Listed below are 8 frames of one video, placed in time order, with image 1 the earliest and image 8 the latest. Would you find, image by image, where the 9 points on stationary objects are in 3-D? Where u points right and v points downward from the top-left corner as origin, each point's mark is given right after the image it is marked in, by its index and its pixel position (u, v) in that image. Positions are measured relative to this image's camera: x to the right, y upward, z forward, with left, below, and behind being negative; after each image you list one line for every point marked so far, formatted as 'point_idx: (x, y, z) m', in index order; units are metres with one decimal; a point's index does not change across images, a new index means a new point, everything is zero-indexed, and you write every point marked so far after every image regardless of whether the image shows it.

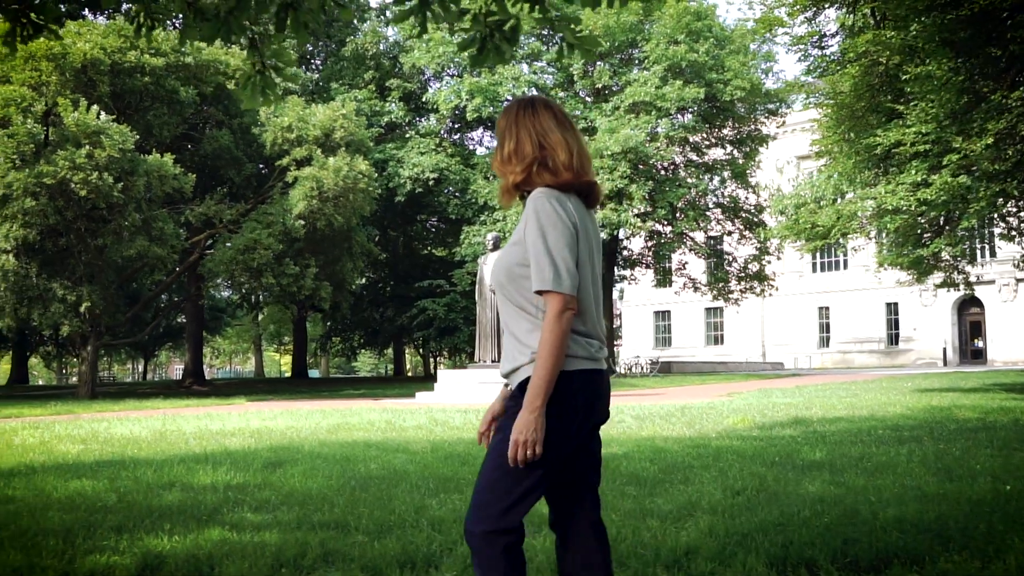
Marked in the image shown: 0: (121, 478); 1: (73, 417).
0: (-2.0, -1.0, +6.6) m
1: (-5.2, -1.5, +14.9) m
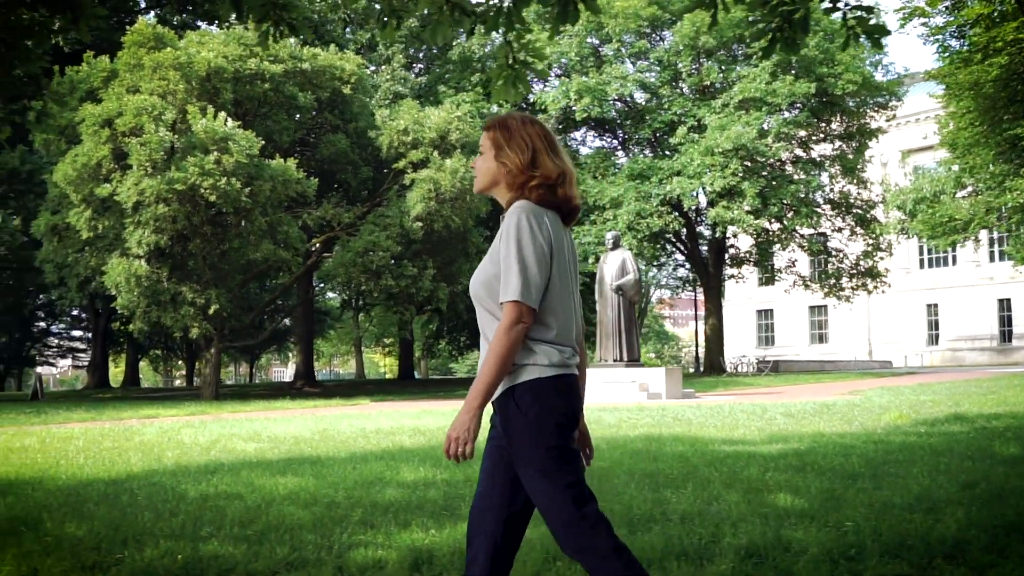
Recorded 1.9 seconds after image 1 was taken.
0: (-1.0, -1.0, +6.7) m
1: (-3.6, -1.6, +15.2) m
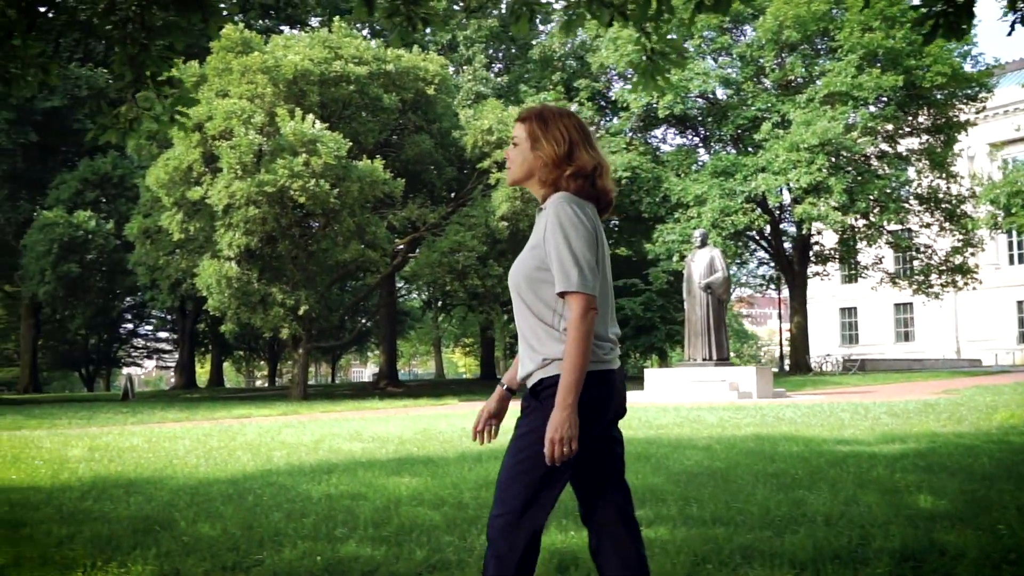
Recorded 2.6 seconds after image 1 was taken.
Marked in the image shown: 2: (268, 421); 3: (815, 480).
0: (-0.4, -1.0, +6.6) m
1: (-2.4, -1.6, +15.3) m
2: (-3.0, -1.6, +15.7) m
3: (+1.5, -0.9, +6.1) m
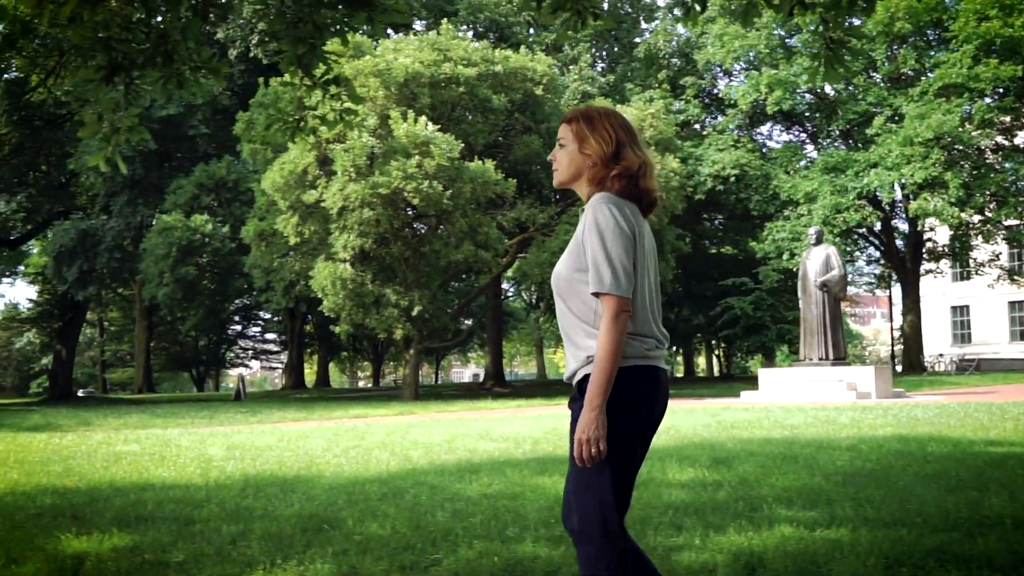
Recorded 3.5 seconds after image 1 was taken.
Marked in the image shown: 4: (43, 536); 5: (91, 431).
0: (+0.4, -1.0, +6.6) m
1: (-1.0, -1.6, +15.3) m
2: (-1.6, -1.7, +15.8) m
3: (+2.2, -0.9, +5.9) m
4: (-1.9, -1.0, +5.1) m
5: (-4.9, -1.6, +14.4) m
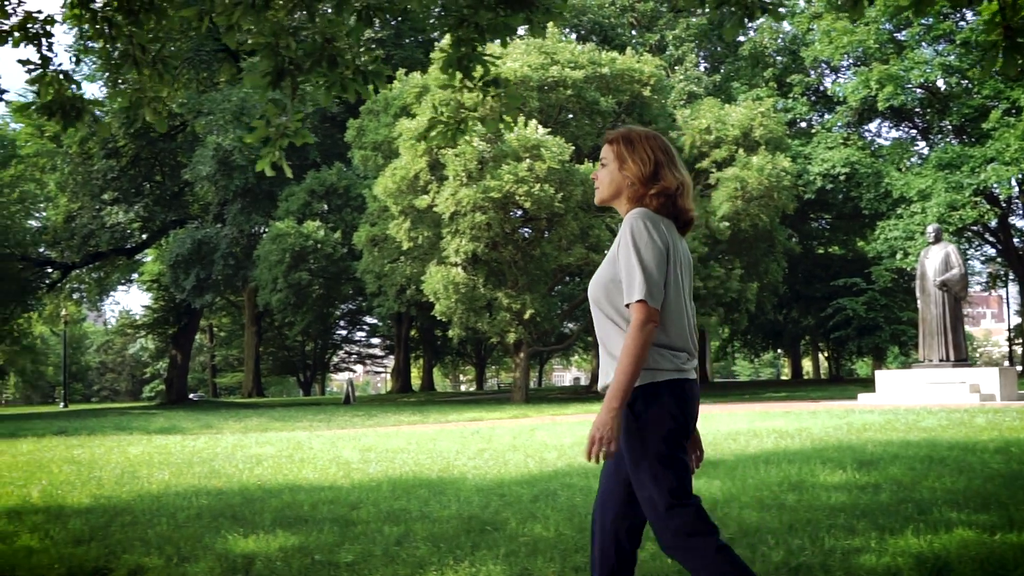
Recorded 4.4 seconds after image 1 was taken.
0: (+1.2, -1.0, +6.5) m
1: (+0.5, -1.6, +15.3) m
2: (-0.1, -1.7, +15.8) m
3: (+2.9, -0.9, +5.7) m
4: (-1.2, -1.0, +5.2) m
5: (-3.5, -1.7, +14.7) m
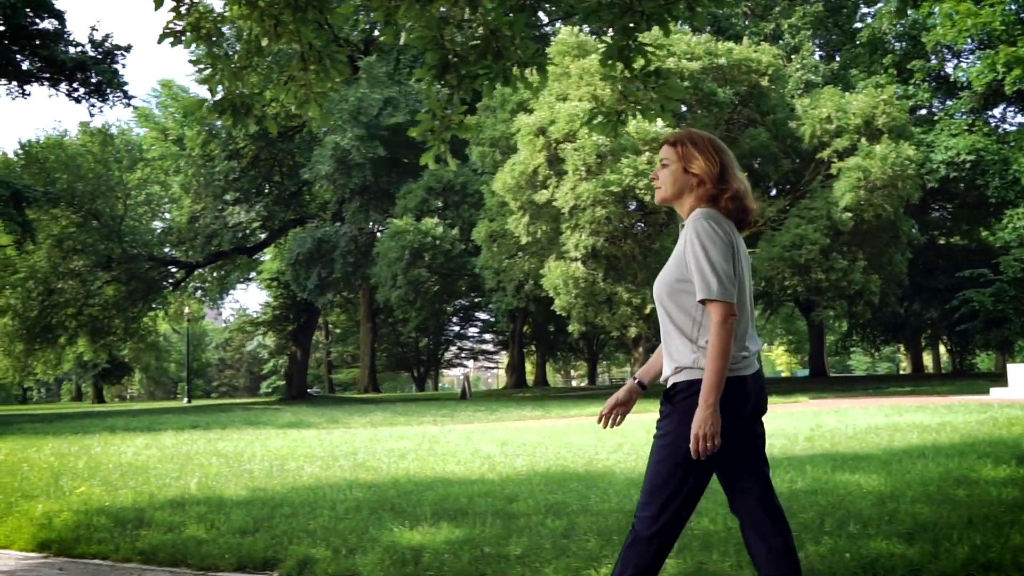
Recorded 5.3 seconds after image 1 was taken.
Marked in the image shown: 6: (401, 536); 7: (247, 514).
0: (+1.9, -0.9, +6.3) m
1: (+2.0, -1.5, +15.2) m
2: (+1.5, -1.6, +15.7) m
3: (+3.6, -0.8, +5.4) m
4: (-0.6, -1.0, +5.2) m
5: (-2.0, -1.7, +14.9) m
6: (-0.4, -1.0, +5.0) m
7: (-1.2, -1.0, +5.9) m
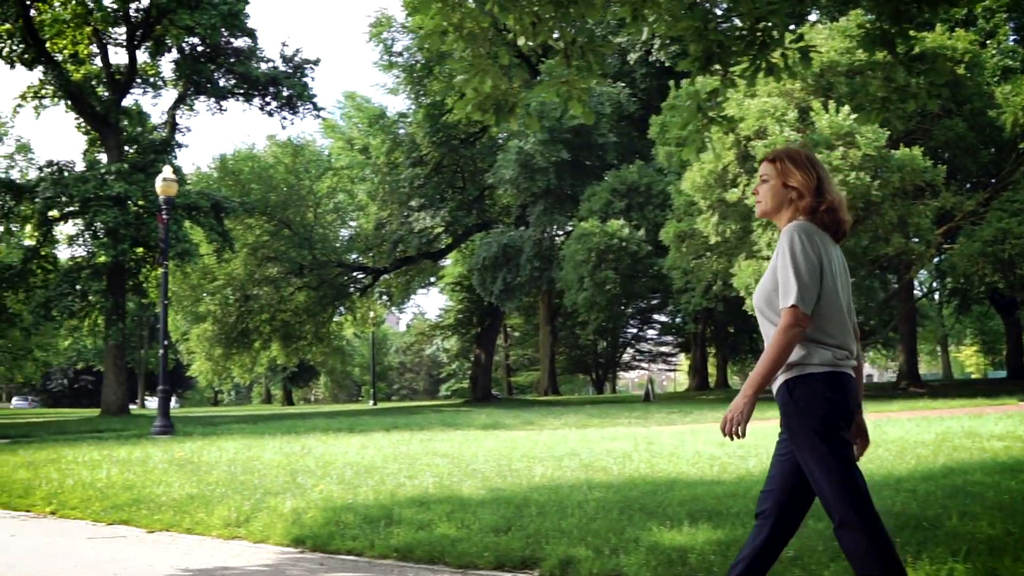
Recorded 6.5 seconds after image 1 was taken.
0: (+3.1, -0.9, +5.9) m
1: (+4.4, -1.5, +14.7) m
2: (+4.0, -1.6, +15.3) m
3: (+4.6, -0.8, +4.7) m
4: (+0.5, -1.0, +5.2) m
5: (+0.4, -1.7, +15.0) m
6: (+0.6, -1.0, +4.9) m
7: (-0.1, -1.0, +5.9) m
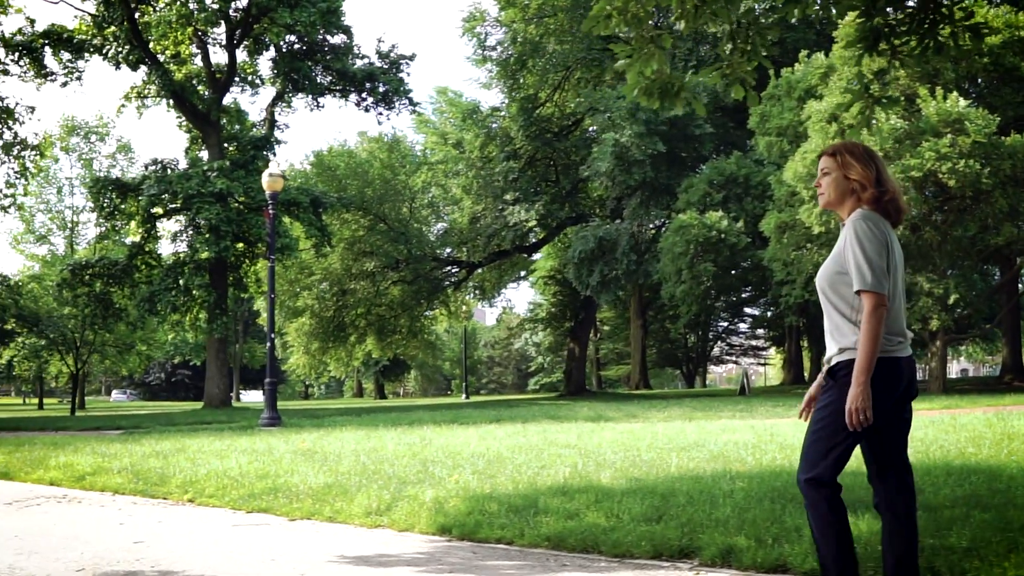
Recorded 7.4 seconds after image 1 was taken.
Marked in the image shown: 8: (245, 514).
0: (+3.8, -0.8, +5.7) m
1: (+5.7, -1.4, +14.3) m
2: (+5.3, -1.5, +15.0) m
3: (+5.2, -0.7, +4.4) m
4: (+1.1, -0.9, +5.1) m
5: (+1.7, -1.6, +14.9) m
6: (+1.2, -0.9, +4.9) m
7: (+0.6, -1.0, +5.9) m
8: (-1.5, -1.3, +7.2) m
